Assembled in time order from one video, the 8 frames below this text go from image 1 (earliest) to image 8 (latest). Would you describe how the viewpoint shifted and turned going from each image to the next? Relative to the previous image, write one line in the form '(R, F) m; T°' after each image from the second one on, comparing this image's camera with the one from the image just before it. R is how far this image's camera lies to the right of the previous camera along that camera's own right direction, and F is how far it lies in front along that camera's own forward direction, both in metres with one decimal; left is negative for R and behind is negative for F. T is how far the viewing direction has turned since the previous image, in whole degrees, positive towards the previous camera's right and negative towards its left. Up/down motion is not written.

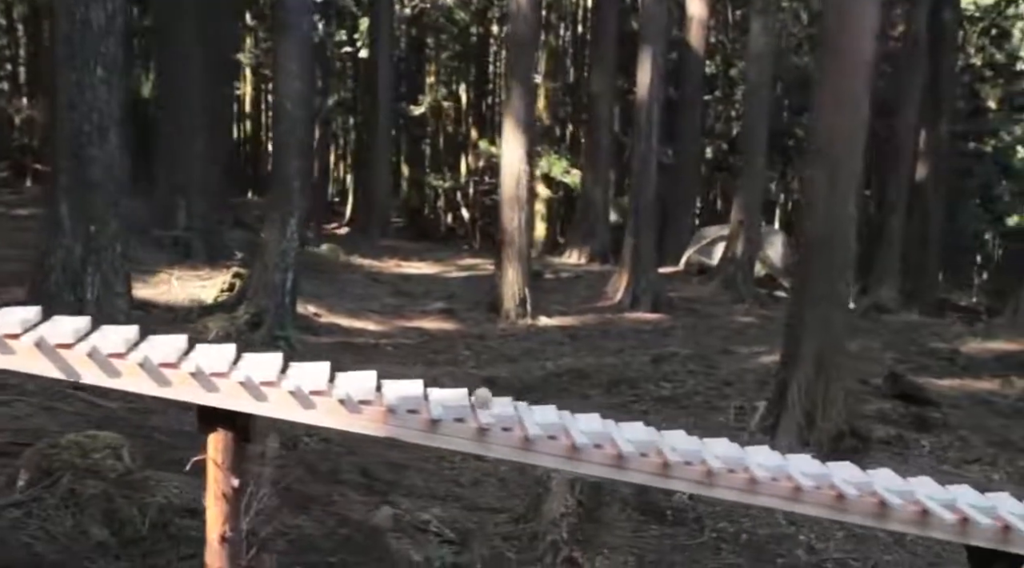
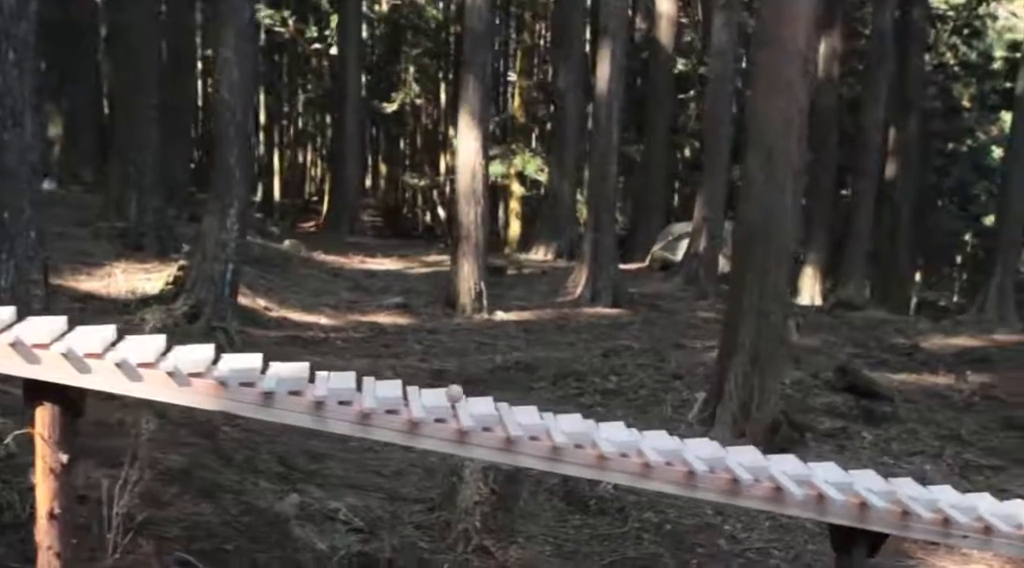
(+0.3, +0.1) m; +1°
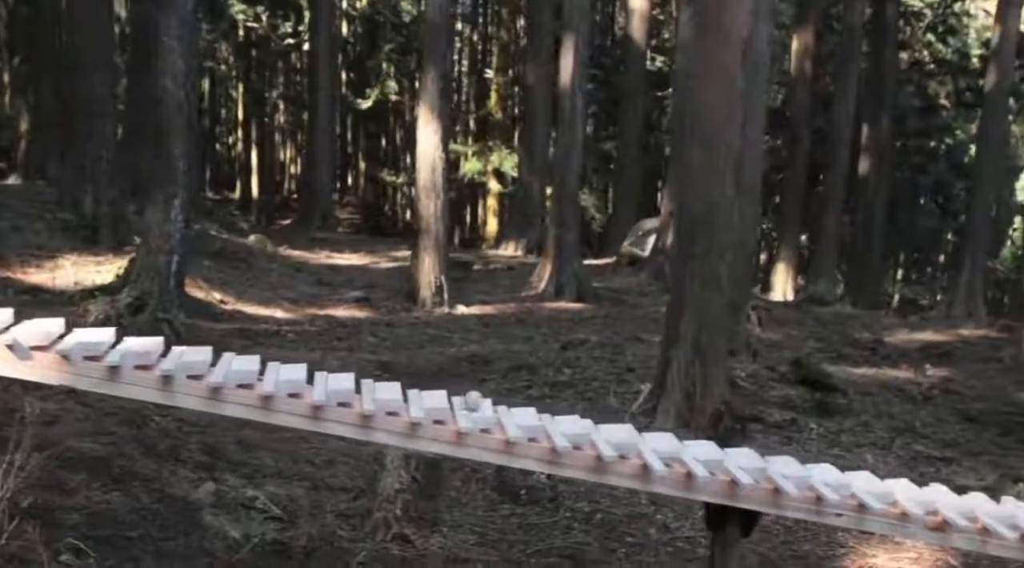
(+0.3, +0.1) m; +1°
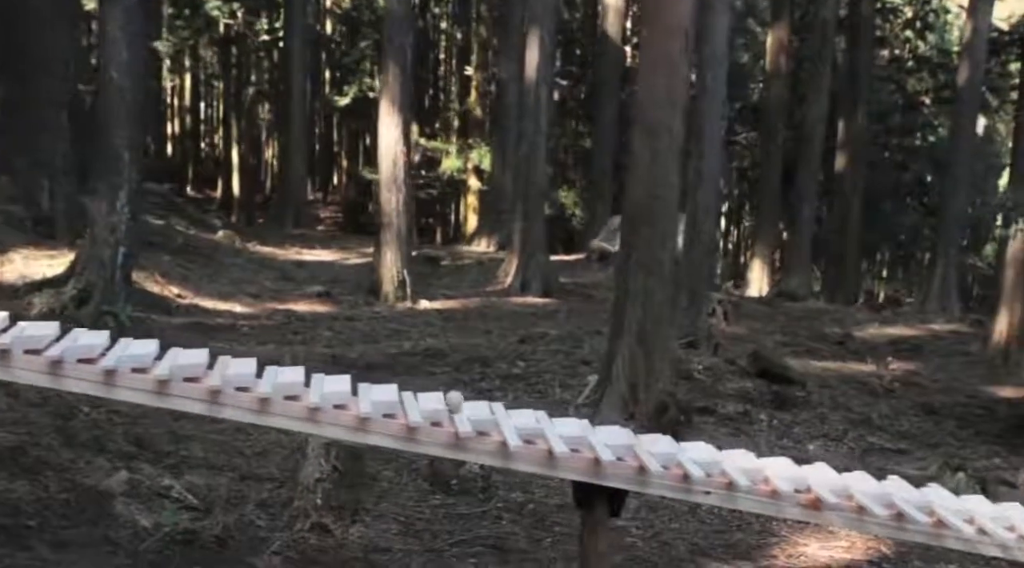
(+0.3, +0.1) m; 0°
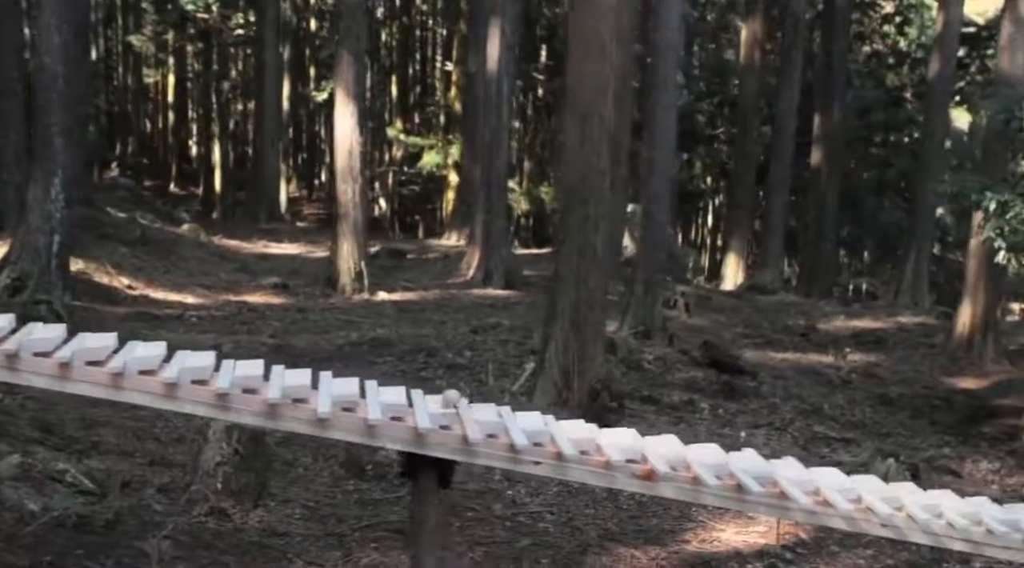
(+0.4, +0.1) m; 0°
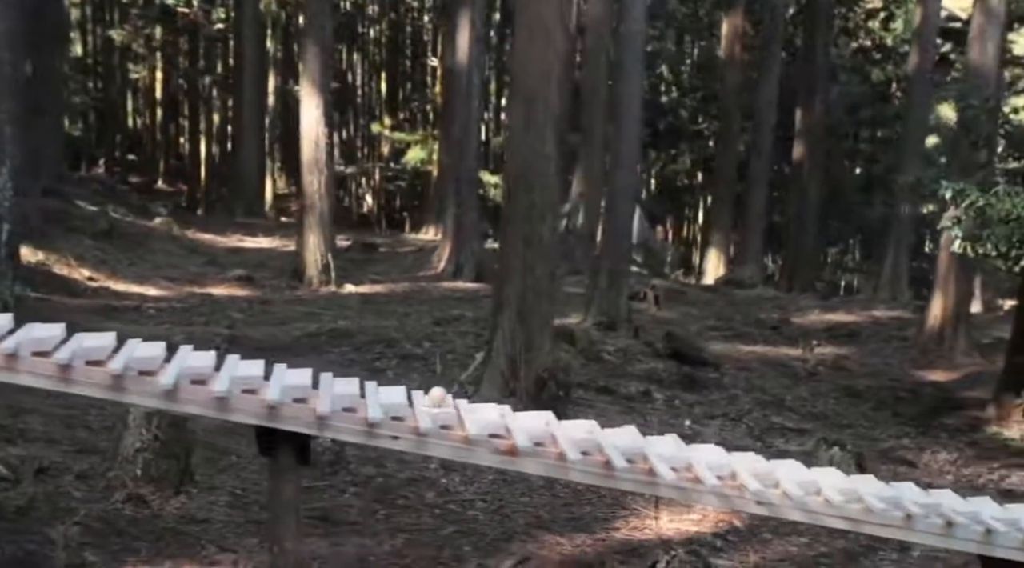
(+0.3, +0.1) m; 0°
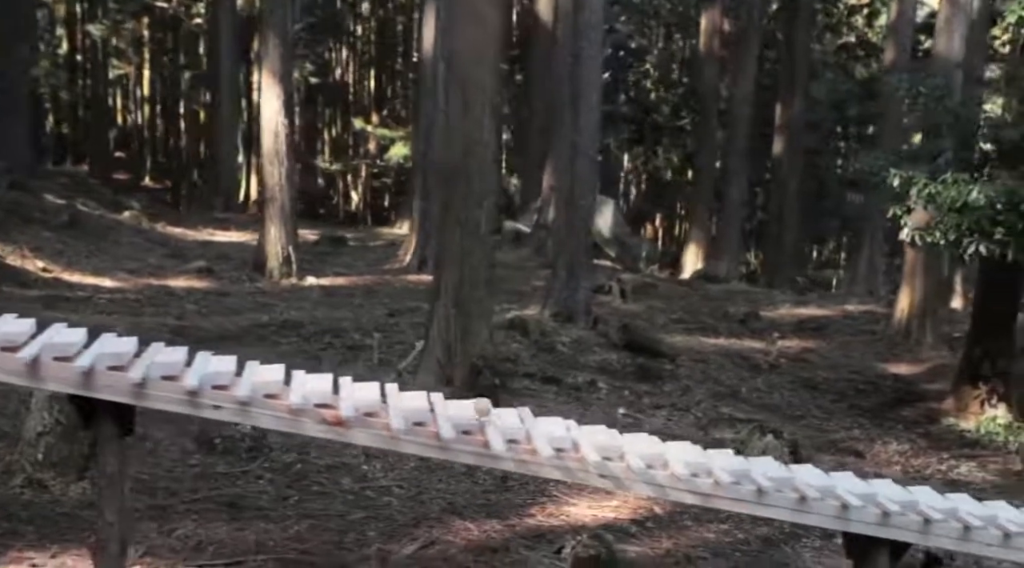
(+0.4, +0.1) m; 0°
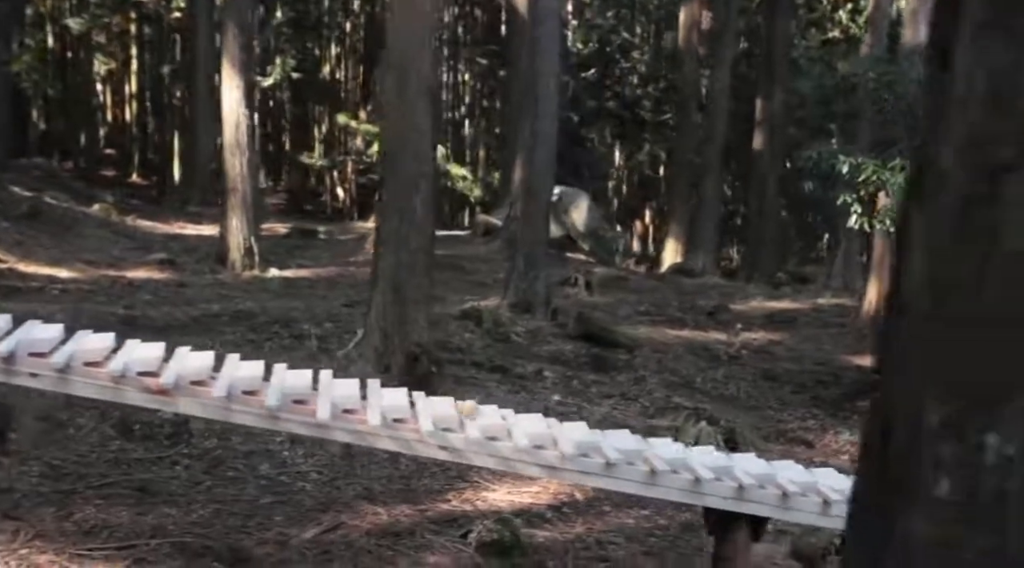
(+0.4, +0.1) m; 0°
